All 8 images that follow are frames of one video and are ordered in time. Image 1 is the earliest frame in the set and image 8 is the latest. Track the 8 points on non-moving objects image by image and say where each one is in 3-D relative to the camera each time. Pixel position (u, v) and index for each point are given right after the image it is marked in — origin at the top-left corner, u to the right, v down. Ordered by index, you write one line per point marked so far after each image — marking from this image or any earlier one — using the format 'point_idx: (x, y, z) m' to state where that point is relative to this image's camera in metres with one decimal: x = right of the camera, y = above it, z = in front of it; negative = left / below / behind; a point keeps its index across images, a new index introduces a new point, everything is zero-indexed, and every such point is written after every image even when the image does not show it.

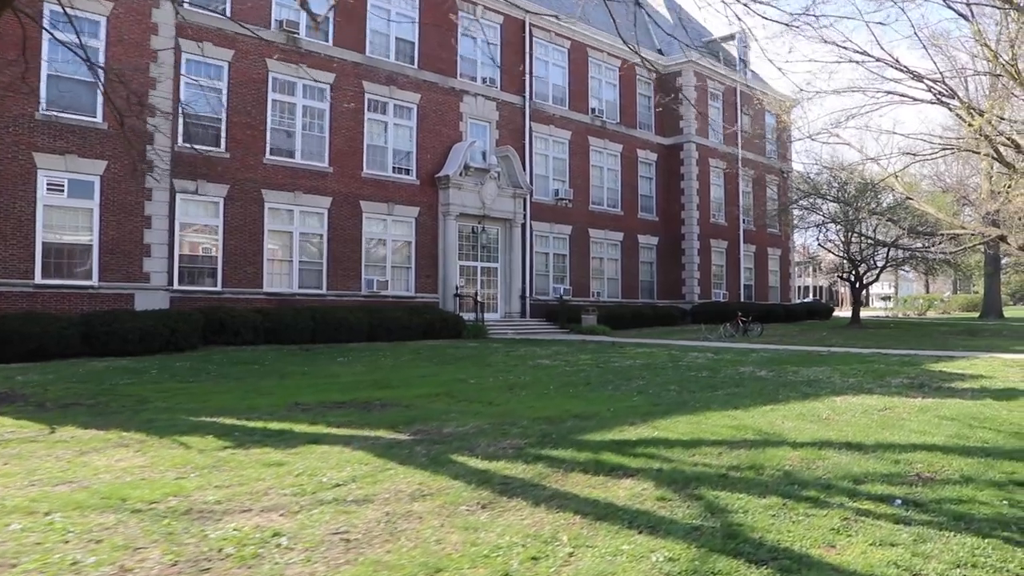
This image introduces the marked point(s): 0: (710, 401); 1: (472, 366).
0: (+1.7, -1.0, +9.1) m
1: (-0.6, -1.0, +14.1) m
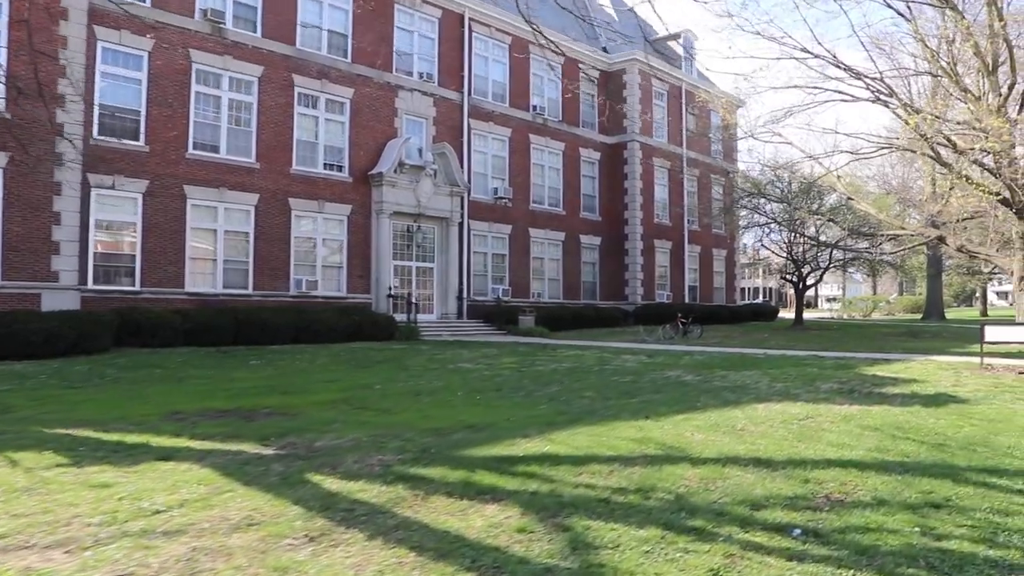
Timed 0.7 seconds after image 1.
0: (+0.8, -1.0, +8.4) m
1: (-1.6, -1.0, +13.3) m
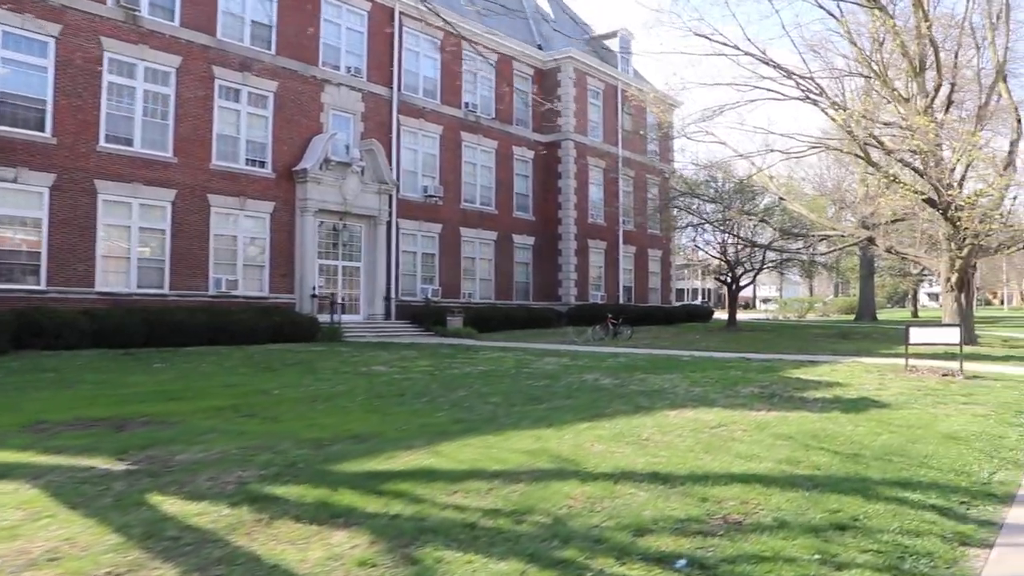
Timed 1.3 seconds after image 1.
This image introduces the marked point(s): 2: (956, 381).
0: (+0.1, -1.0, +7.9) m
1: (-2.6, -1.0, +12.6) m
2: (+4.5, -1.0, +10.7) m
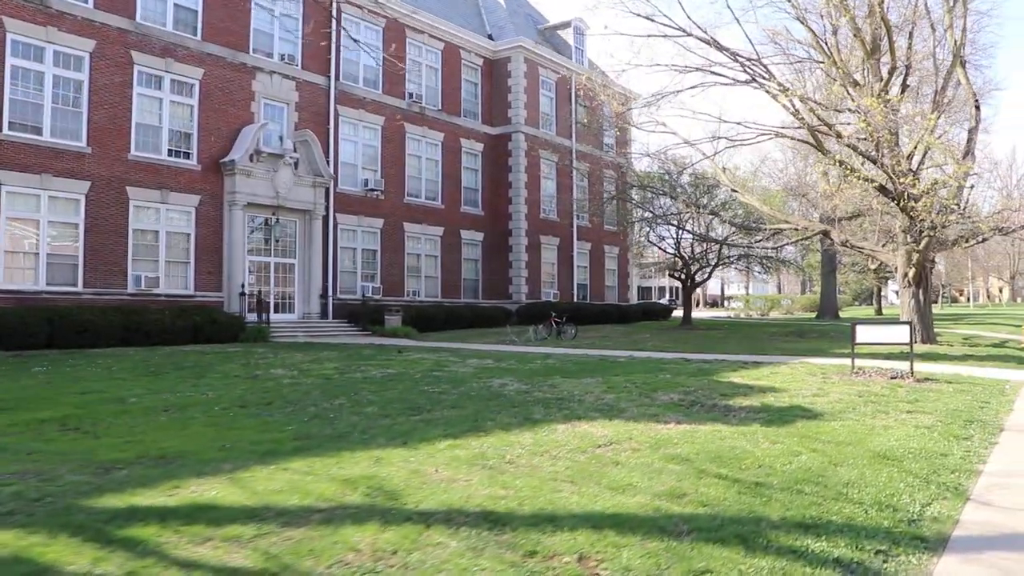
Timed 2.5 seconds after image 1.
0: (-0.8, -0.9, +6.6) m
1: (-3.6, -1.0, +11.3) m
2: (+3.6, -0.9, +9.5) m
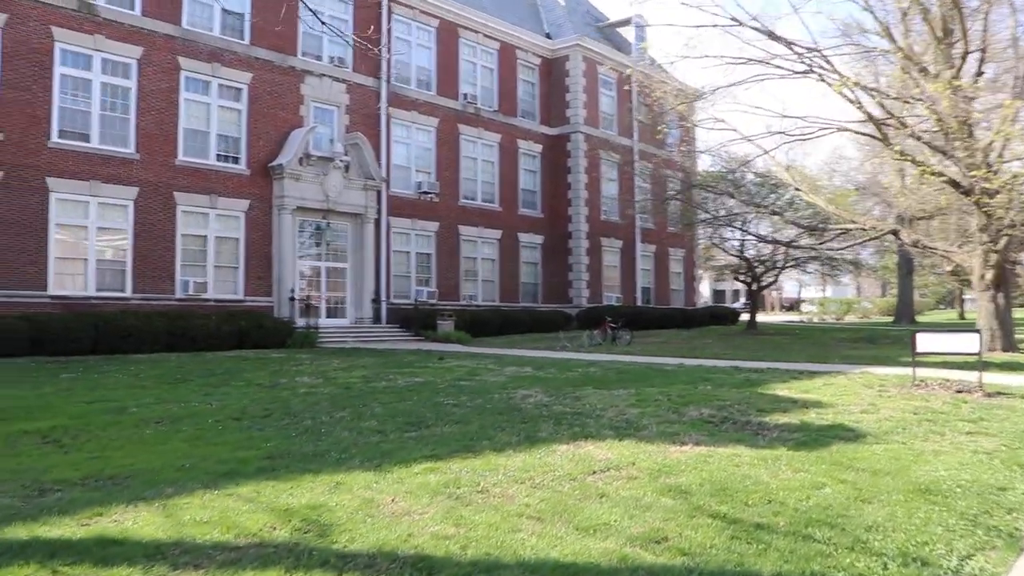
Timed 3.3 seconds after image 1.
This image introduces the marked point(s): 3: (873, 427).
0: (-0.8, -0.9, +6.0) m
1: (-3.3, -1.0, +10.9) m
2: (+3.8, -0.9, +8.6) m
3: (+2.3, -0.9, +6.7) m
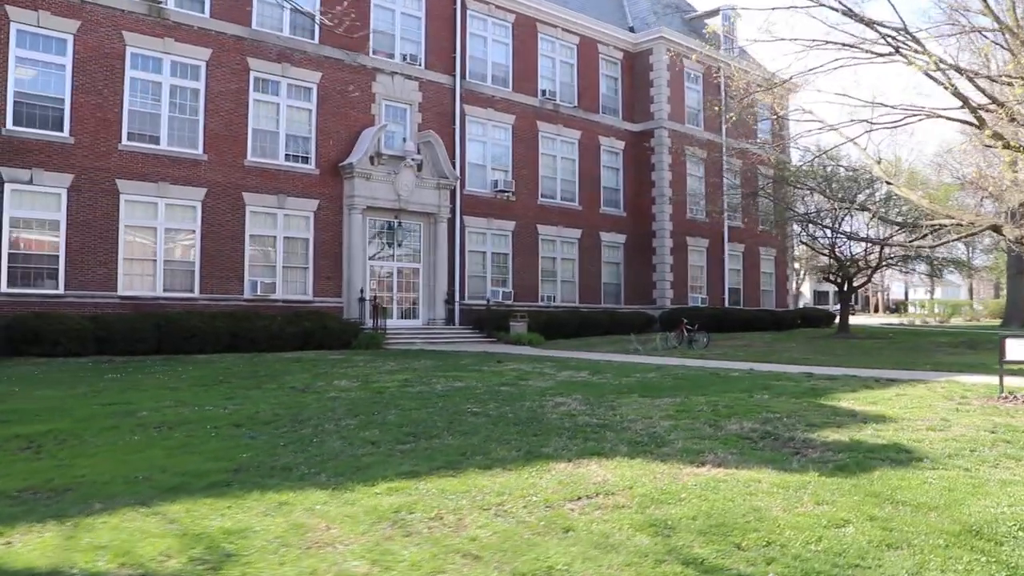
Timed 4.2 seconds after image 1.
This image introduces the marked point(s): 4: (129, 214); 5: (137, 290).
0: (-0.9, -0.9, +5.4) m
1: (-2.9, -1.0, +10.4) m
2: (+4.0, -0.9, +7.5) m
3: (+2.3, -0.9, +5.8) m
4: (-6.9, +1.4, +18.7) m
5: (-6.7, 0.0, +18.8) m
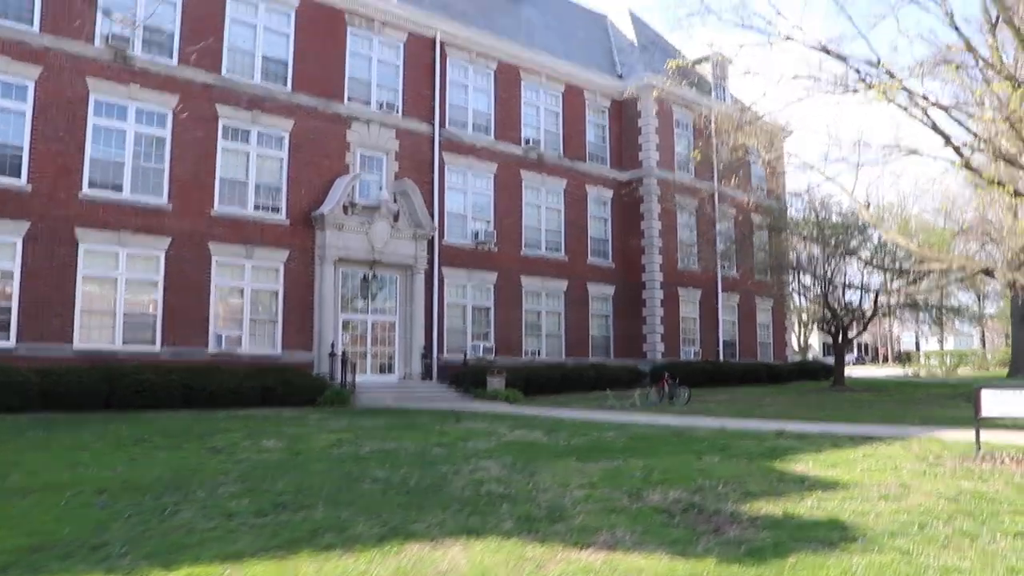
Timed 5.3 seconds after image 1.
0: (-1.5, -1.1, +4.5) m
1: (-3.4, -1.5, +9.6) m
2: (+3.4, -1.2, +6.6) m
3: (+1.7, -1.1, +4.9) m
4: (-7.3, +0.5, +18.1) m
5: (-7.2, -0.9, +18.0) m
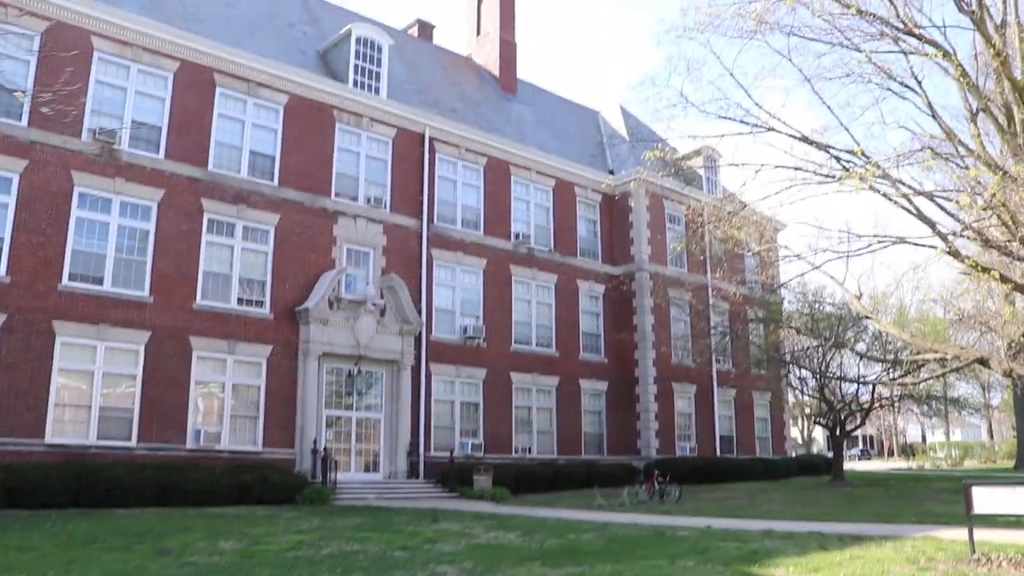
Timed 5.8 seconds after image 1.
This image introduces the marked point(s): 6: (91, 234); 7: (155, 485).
0: (-1.7, -1.5, +4.1) m
1: (-3.7, -2.3, +9.1) m
2: (+3.1, -1.7, +6.1) m
3: (+1.4, -1.5, +4.4) m
4: (-7.6, -1.2, +17.7) m
5: (-7.5, -2.5, +17.5) m
6: (-7.4, +1.0, +18.3) m
7: (-5.6, -3.1, +16.5) m
